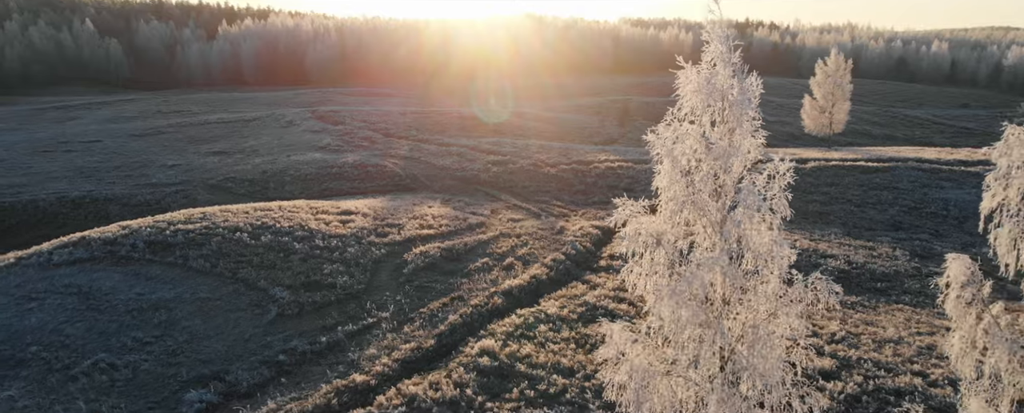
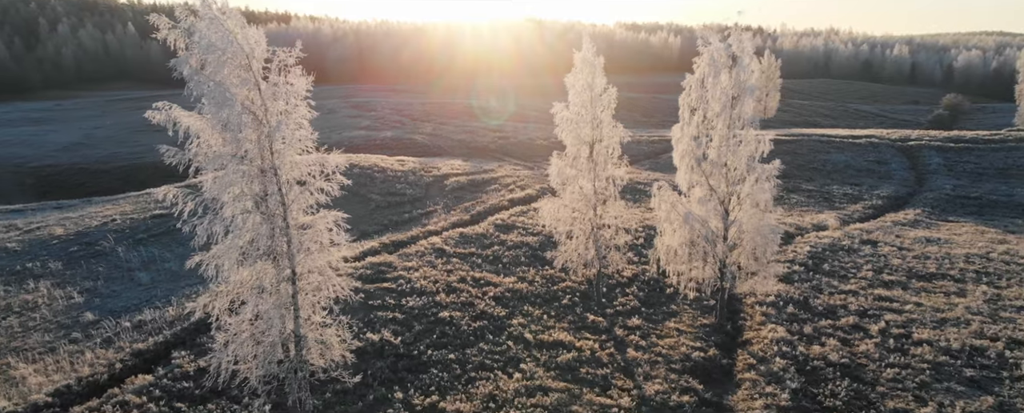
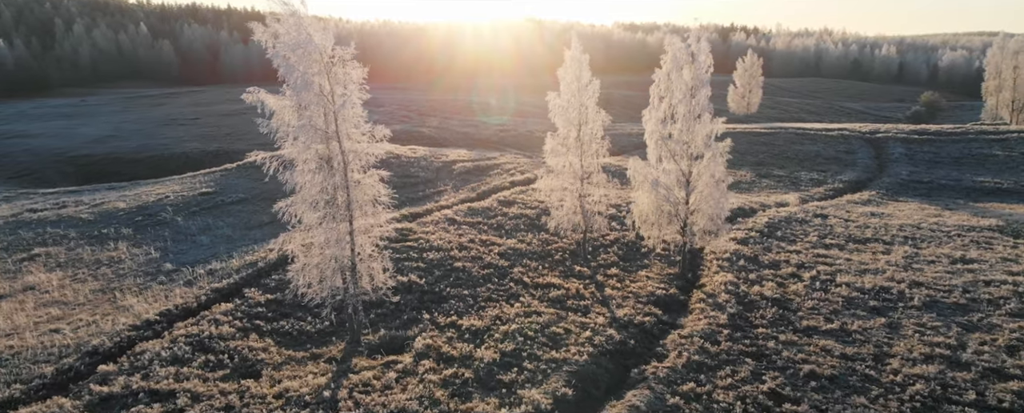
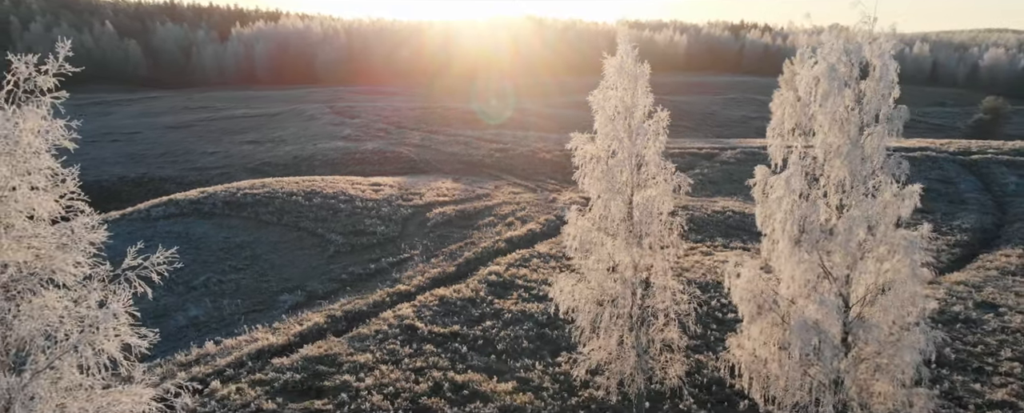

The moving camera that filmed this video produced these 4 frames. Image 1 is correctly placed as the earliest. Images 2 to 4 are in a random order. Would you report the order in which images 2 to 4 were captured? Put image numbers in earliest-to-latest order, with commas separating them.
4, 2, 3
